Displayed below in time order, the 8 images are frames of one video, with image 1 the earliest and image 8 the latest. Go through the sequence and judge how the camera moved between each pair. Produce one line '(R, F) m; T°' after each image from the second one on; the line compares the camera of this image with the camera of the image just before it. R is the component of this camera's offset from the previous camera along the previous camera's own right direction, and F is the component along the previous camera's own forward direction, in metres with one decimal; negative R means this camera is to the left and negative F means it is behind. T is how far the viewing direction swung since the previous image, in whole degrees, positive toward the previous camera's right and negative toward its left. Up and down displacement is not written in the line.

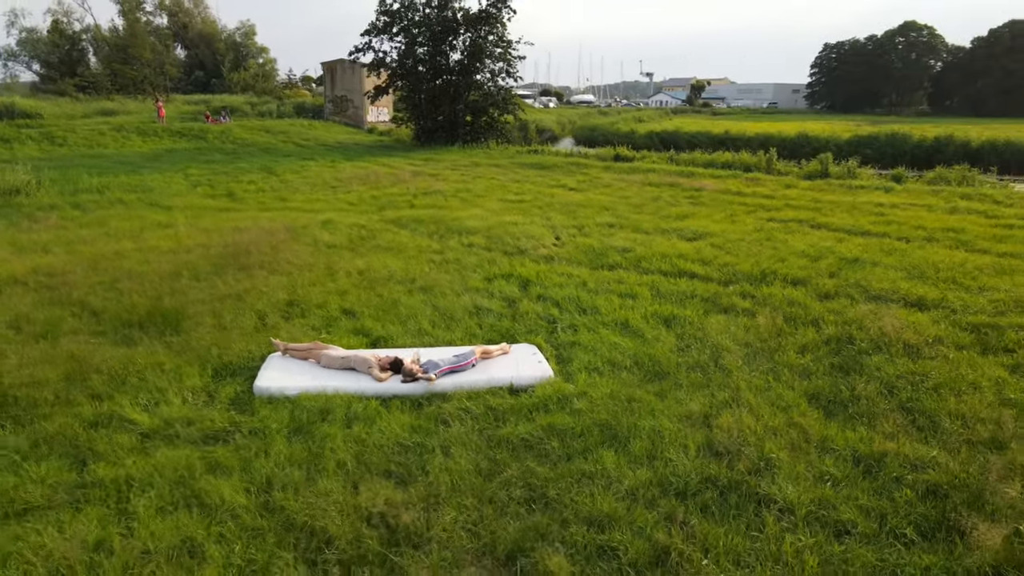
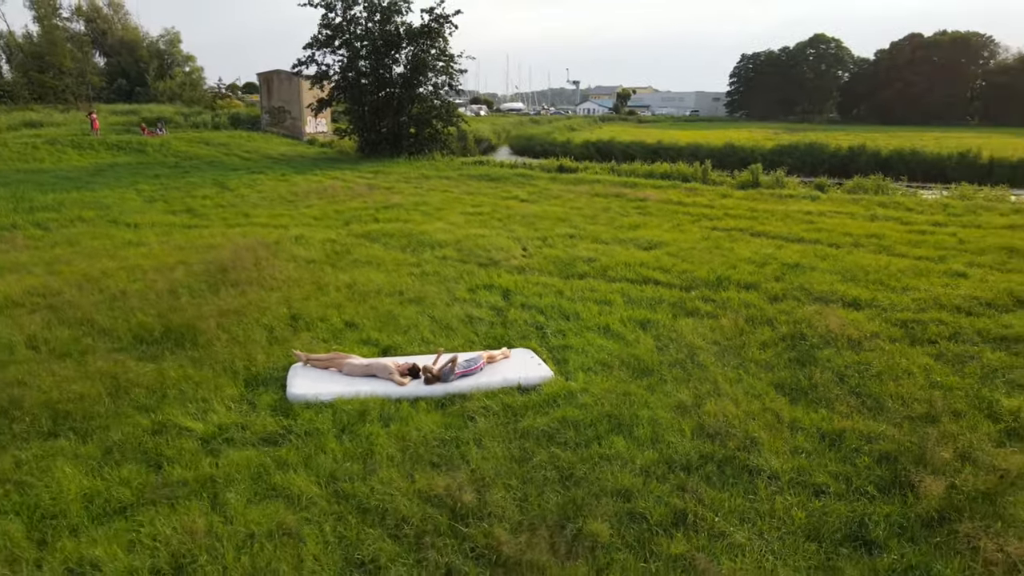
(-0.5, -0.6) m; +5°
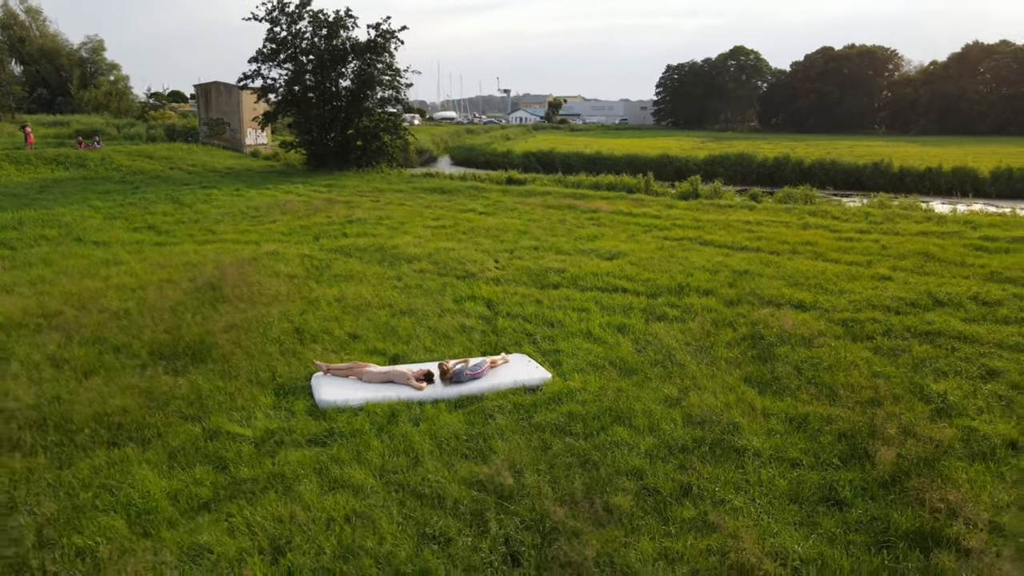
(-0.6, -0.6) m; +5°
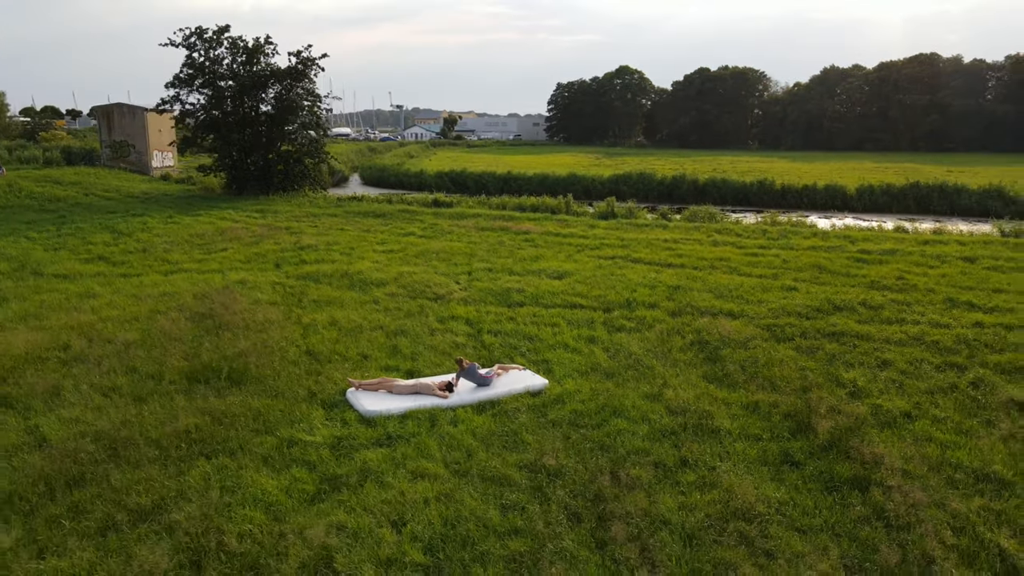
(-1.1, -1.1) m; +8°
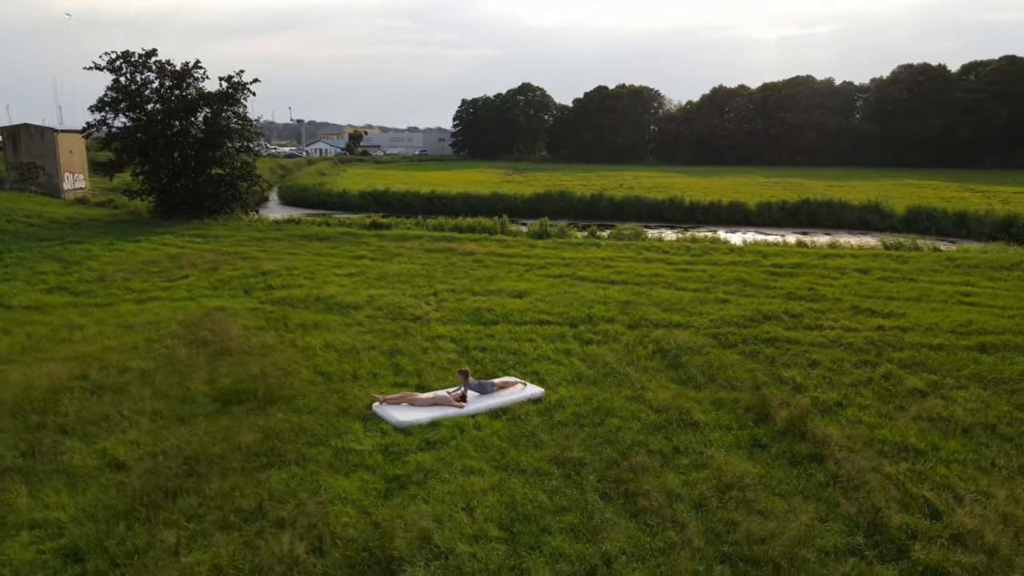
(-1.1, -1.0) m; +8°
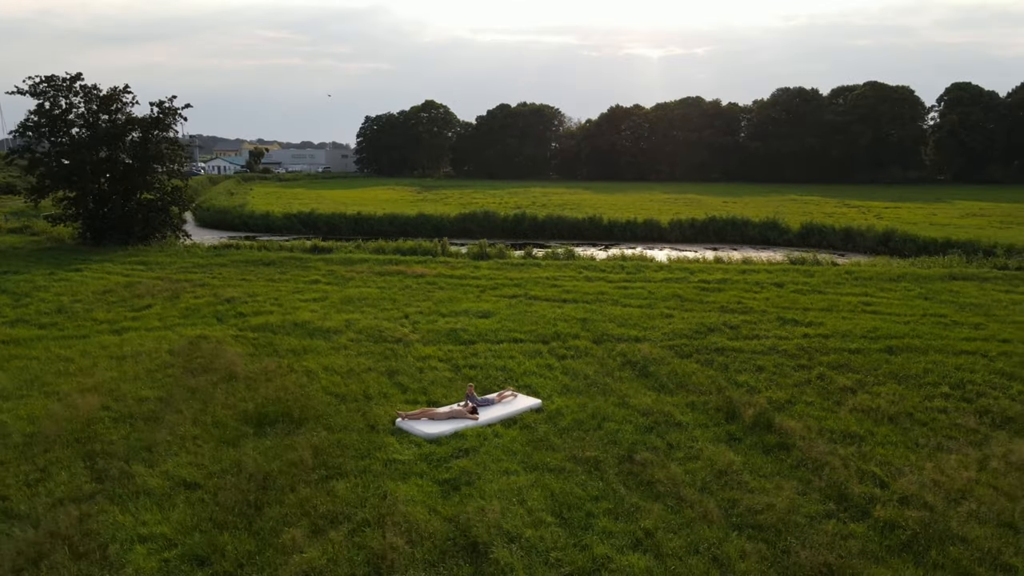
(-1.3, -1.0) m; +8°
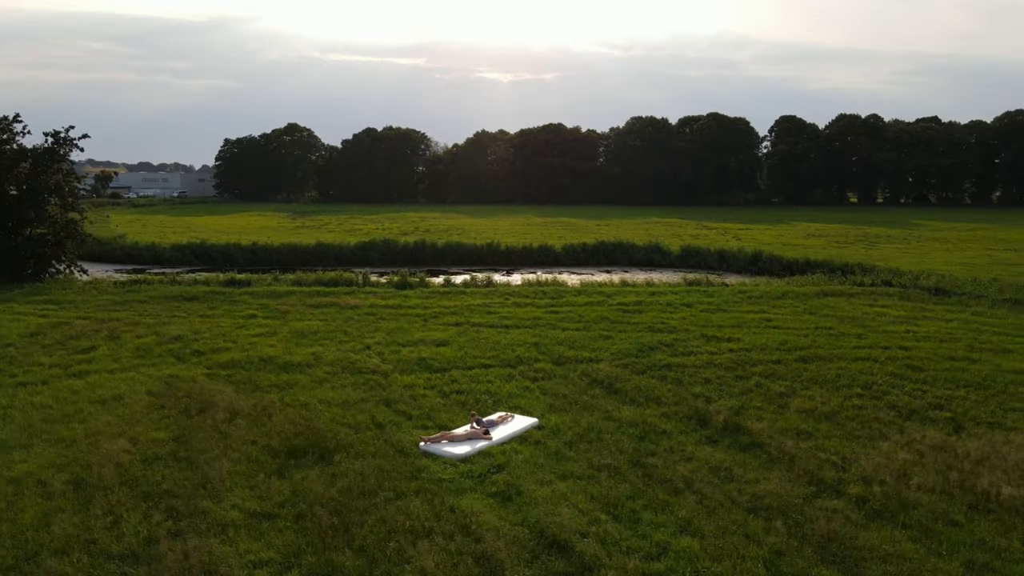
(-2.0, -0.9) m; +11°
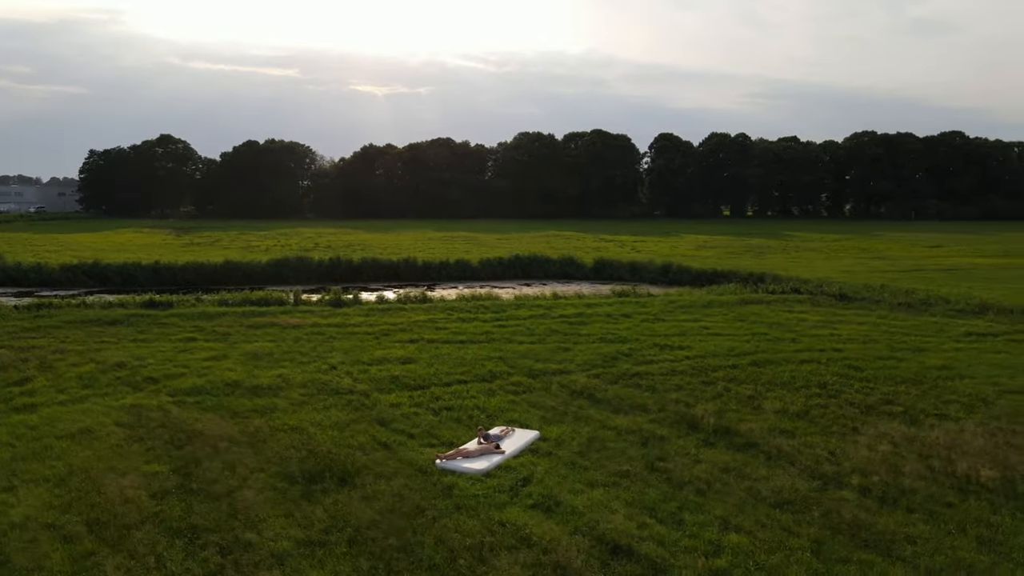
(-1.7, 0.0) m; +9°
